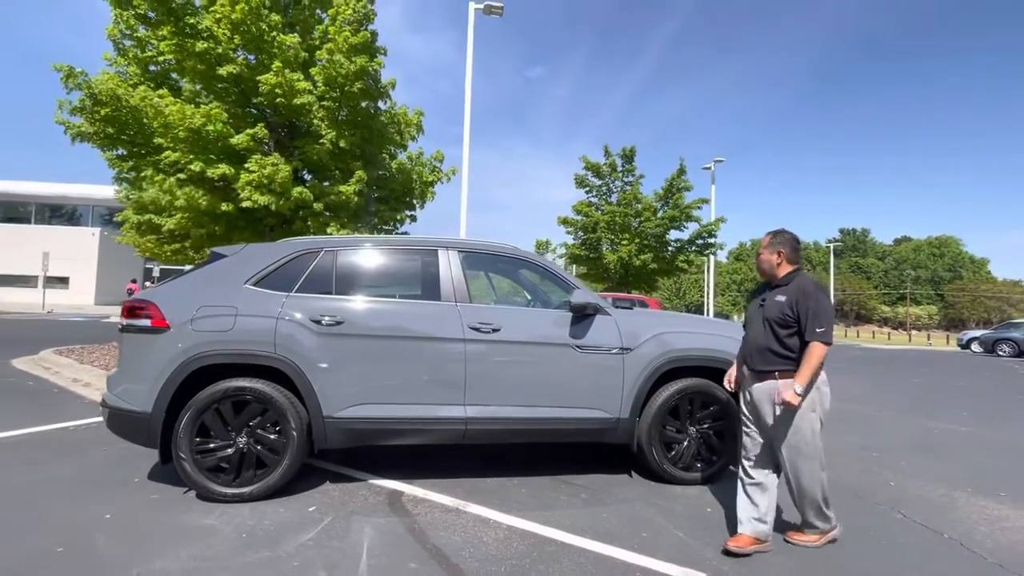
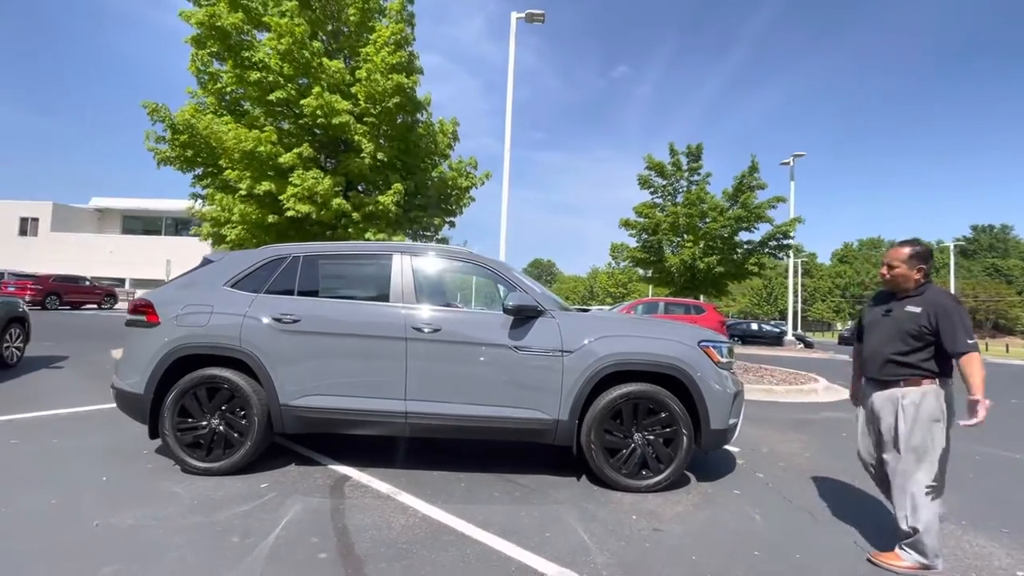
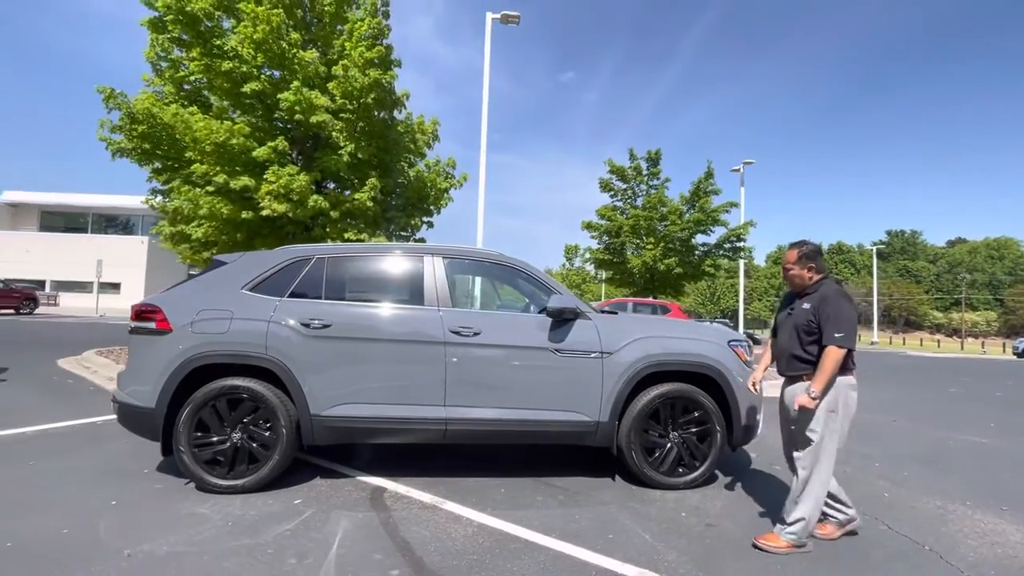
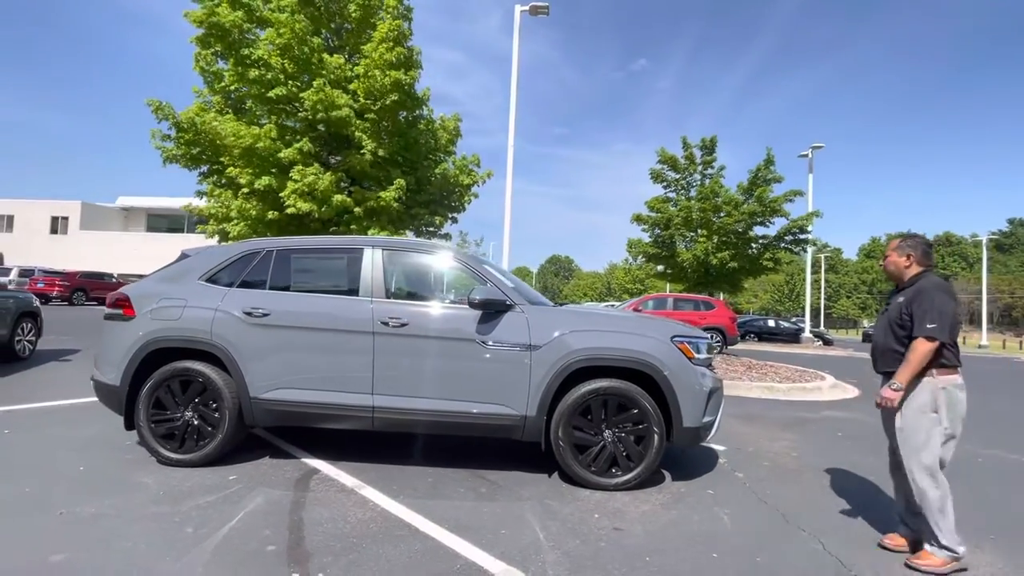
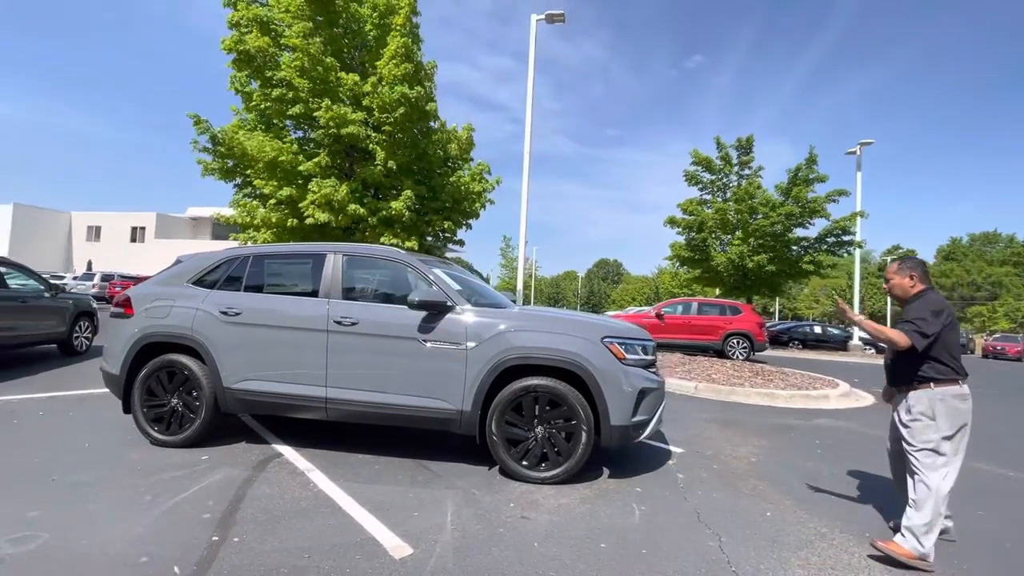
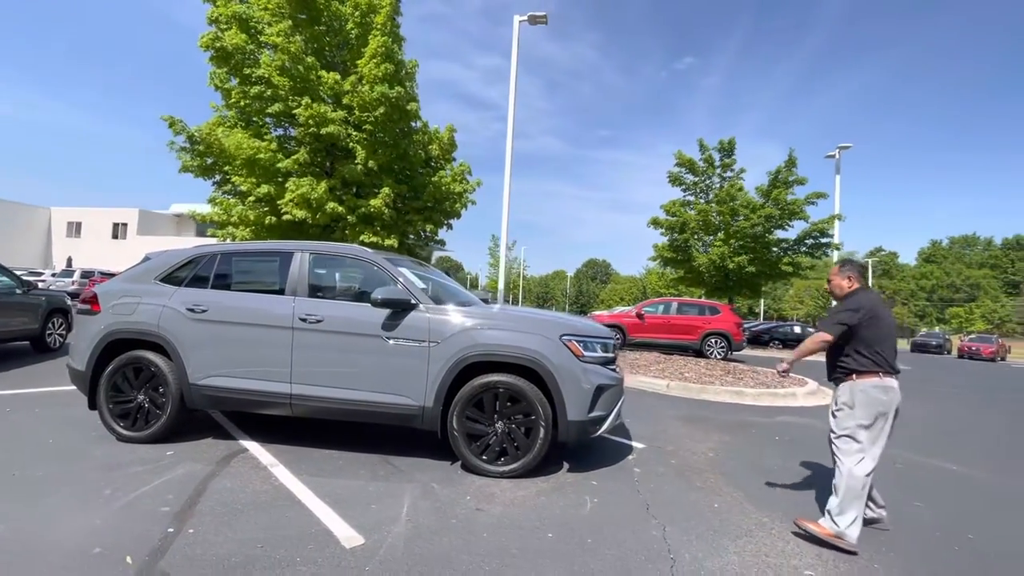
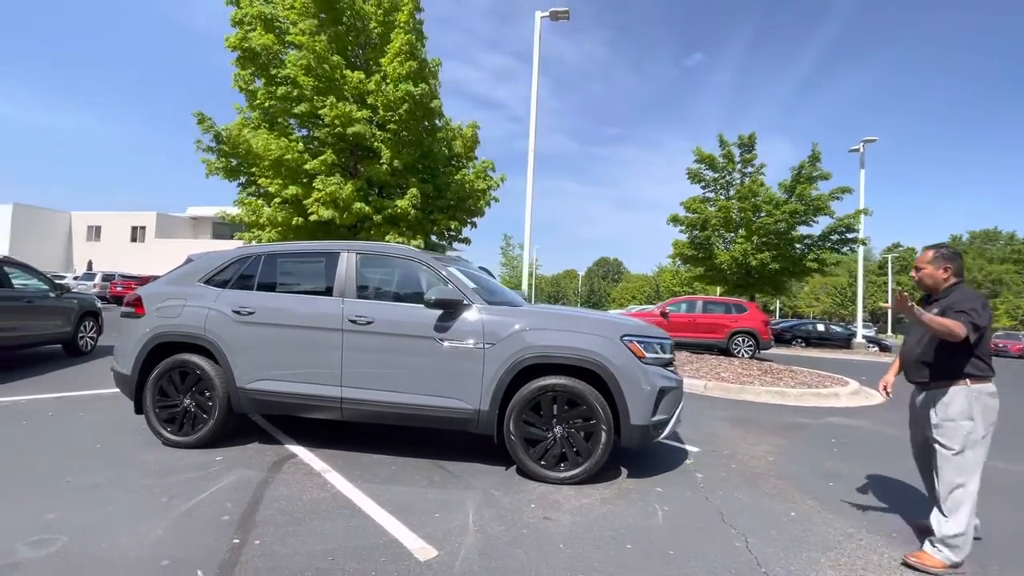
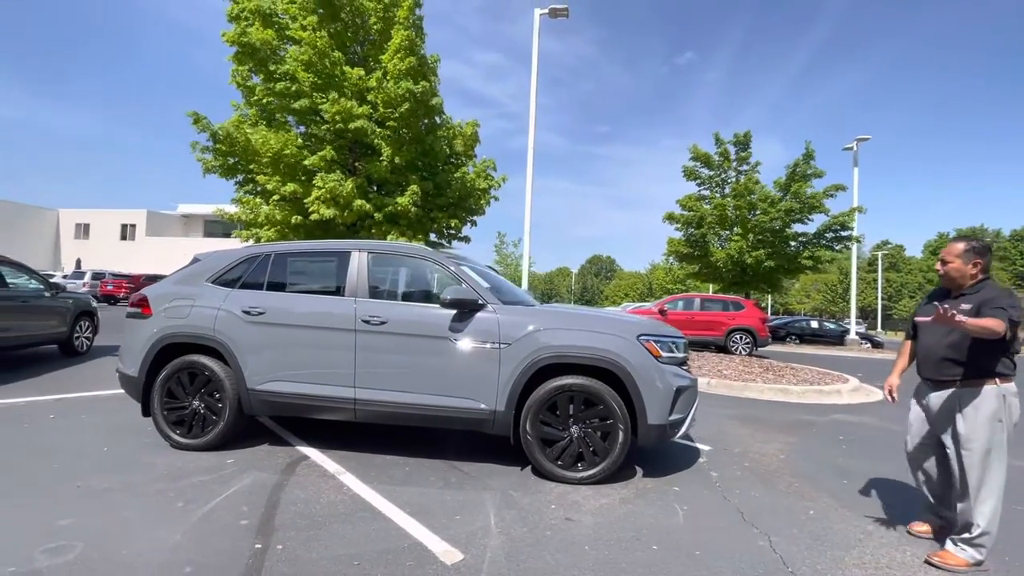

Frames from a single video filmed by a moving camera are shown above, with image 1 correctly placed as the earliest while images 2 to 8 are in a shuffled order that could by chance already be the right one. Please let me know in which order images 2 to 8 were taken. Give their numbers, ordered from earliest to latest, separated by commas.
3, 2, 4, 8, 7, 5, 6
